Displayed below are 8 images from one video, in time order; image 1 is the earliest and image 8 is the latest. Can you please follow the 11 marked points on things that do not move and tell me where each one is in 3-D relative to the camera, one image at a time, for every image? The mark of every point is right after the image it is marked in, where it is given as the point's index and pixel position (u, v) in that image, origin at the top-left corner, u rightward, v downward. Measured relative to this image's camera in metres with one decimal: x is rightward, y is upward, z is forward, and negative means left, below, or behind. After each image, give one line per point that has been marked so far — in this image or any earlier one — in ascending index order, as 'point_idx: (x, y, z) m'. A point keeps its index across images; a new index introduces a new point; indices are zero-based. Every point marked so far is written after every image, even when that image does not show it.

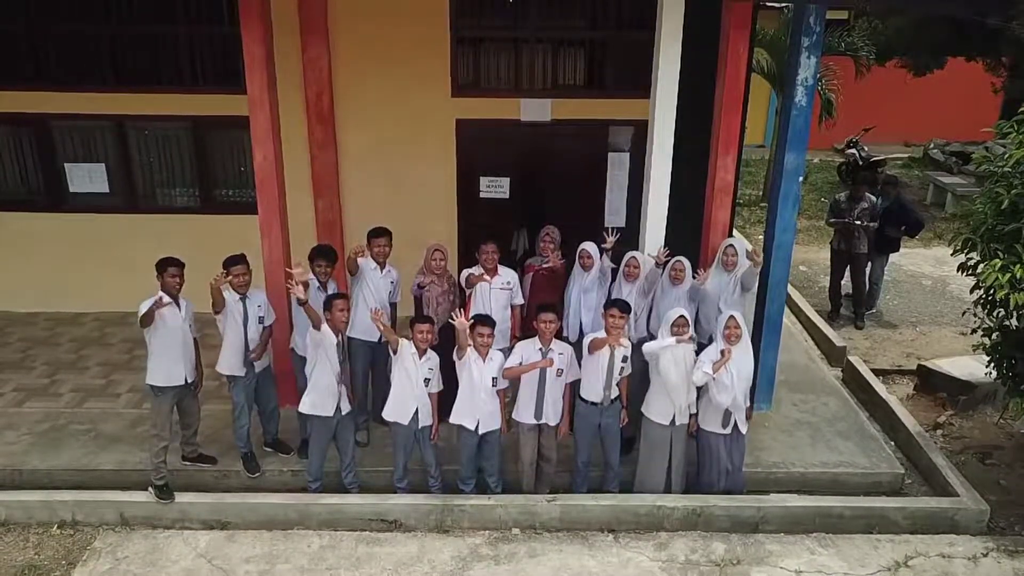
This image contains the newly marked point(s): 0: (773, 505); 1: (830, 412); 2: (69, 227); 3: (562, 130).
0: (+1.1, -0.9, +4.3) m
1: (+1.6, -0.6, +5.3) m
2: (-2.6, +0.4, +6.3) m
3: (+0.3, +0.9, +5.8) m
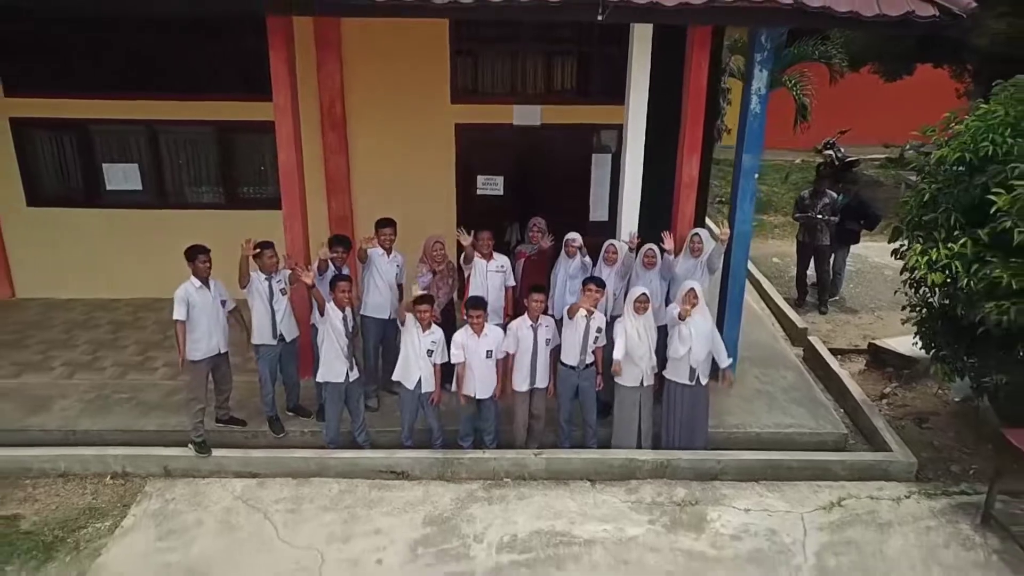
0: (+1.0, -0.8, +5.0) m
1: (+1.5, -0.5, +6.0) m
2: (-2.7, +0.4, +7.0) m
3: (+0.2, +1.0, +6.5) m
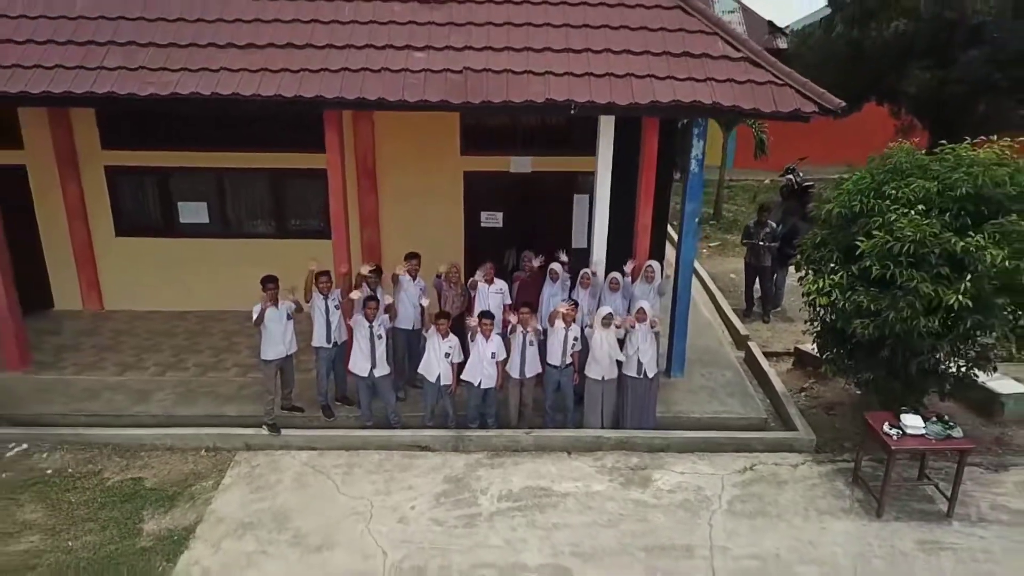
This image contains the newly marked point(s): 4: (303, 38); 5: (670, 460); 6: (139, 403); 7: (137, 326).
0: (+1.0, -0.9, +6.6) m
1: (+1.5, -0.6, +7.6) m
2: (-2.7, +0.3, +8.6) m
3: (+0.2, +0.9, +8.1) m
4: (-1.3, +1.5, +6.5) m
5: (+1.0, -1.0, +6.5) m
6: (-2.5, -0.8, +7.2) m
7: (-3.1, -0.3, +8.6) m
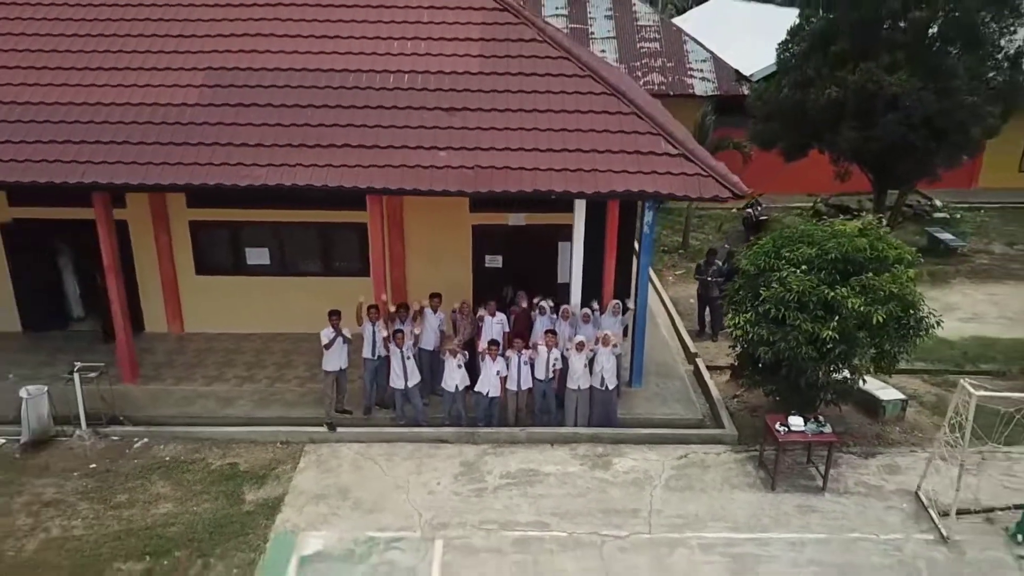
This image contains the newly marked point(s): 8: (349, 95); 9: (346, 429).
0: (+1.0, -1.2, +8.9) m
1: (+1.5, -0.9, +9.9) m
2: (-2.7, 0.0, +10.9) m
3: (+0.2, +0.6, +10.4) m
4: (-1.3, +1.2, +8.7) m
5: (+0.9, -1.3, +8.7) m
6: (-2.6, -1.1, +9.4) m
7: (-3.1, -0.6, +10.9) m
8: (-1.4, +1.7, +9.1) m
9: (-1.4, -1.2, +9.0) m
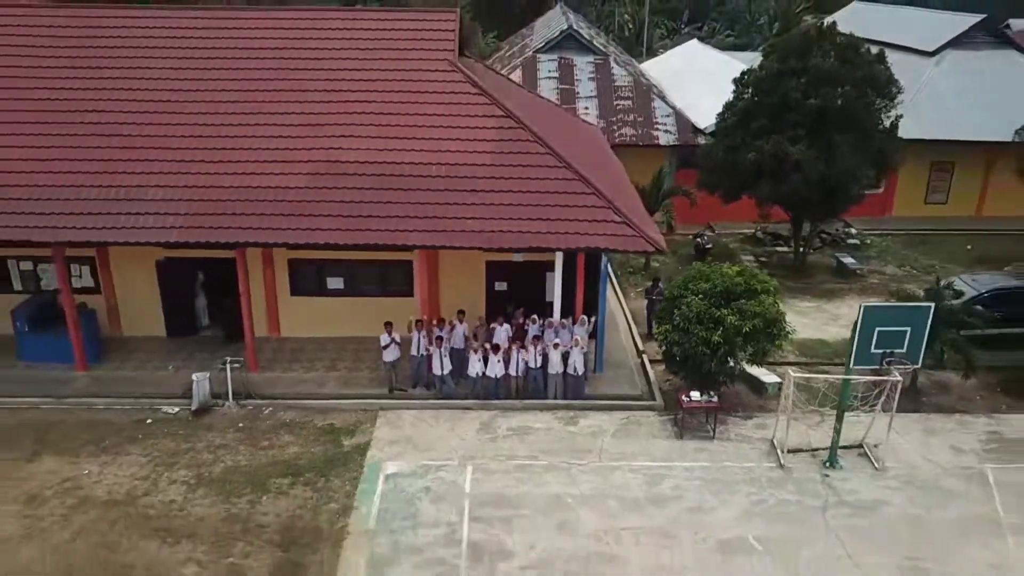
0: (+1.0, -1.5, +13.4) m
1: (+1.5, -1.2, +14.4) m
2: (-2.7, -0.2, +15.4) m
3: (+0.2, +0.3, +14.9) m
4: (-1.3, +1.0, +13.2) m
5: (+1.0, -1.6, +13.2) m
6: (-2.5, -1.3, +14.0) m
7: (-3.1, -0.8, +15.4) m
8: (-1.4, +1.4, +13.6) m
9: (-1.4, -1.4, +13.5) m
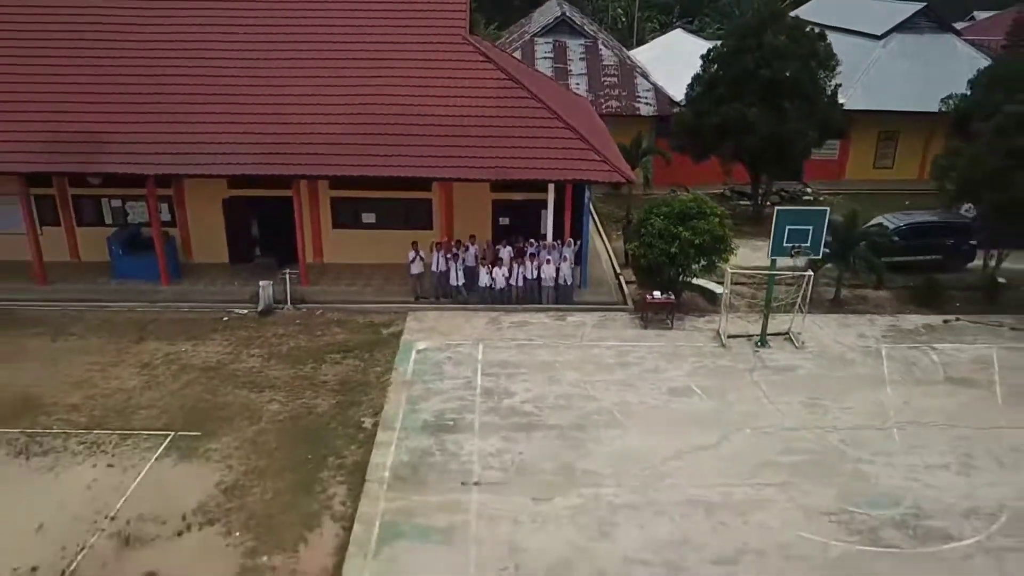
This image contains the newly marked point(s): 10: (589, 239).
0: (+1.0, -0.3, +16.8) m
1: (+1.5, 0.0, +17.8) m
2: (-2.7, +1.0, +18.7) m
3: (+0.3, +1.5, +18.3) m
4: (-1.2, +2.1, +16.6) m
5: (+1.0, -0.4, +16.6) m
6: (-2.5, -0.1, +17.3) m
7: (-3.0, +0.3, +18.8) m
8: (-1.4, +2.6, +17.0) m
9: (-1.4, -0.3, +16.9) m
10: (+1.3, +0.8, +17.3) m
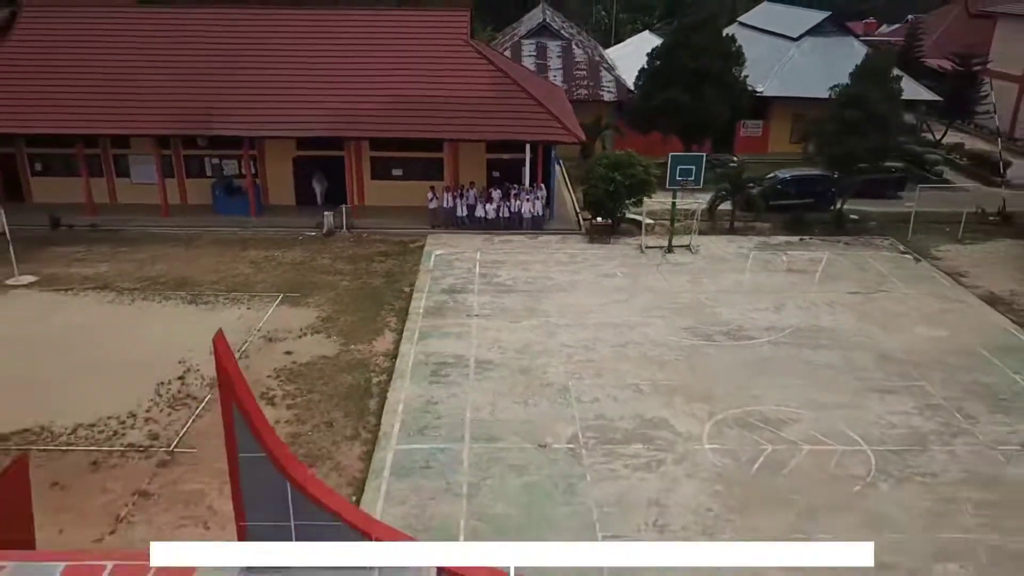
0: (+0.8, +1.3, +23.9) m
1: (+1.3, +1.6, +24.9) m
2: (-2.9, +2.5, +25.9) m
3: (0.0, +3.1, +25.4) m
4: (-1.5, +3.7, +23.7) m
5: (+0.7, +1.2, +23.8) m
6: (-2.8, +1.4, +24.4) m
7: (-3.3, +1.9, +25.9) m
8: (-1.6, +4.2, +24.1) m
9: (-1.6, +1.3, +24.0) m
10: (+1.0, +2.4, +24.4) m
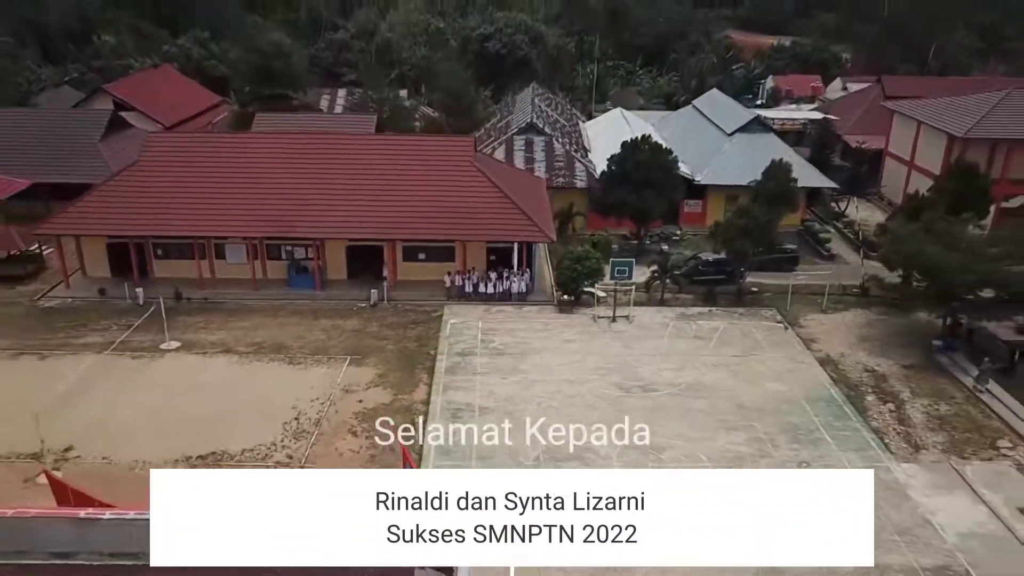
0: (+0.5, -0.5, +33.4) m
1: (+1.0, -0.2, +34.4) m
2: (-3.2, +0.8, +35.4) m
3: (-0.3, +1.3, +34.9) m
4: (-1.7, +2.0, +33.2) m
5: (+0.5, -0.6, +33.3) m
6: (-3.0, -0.3, +33.9) m
7: (-3.5, +0.2, +35.4) m
8: (-1.9, +2.4, +33.6) m
9: (-1.9, -0.4, +33.5) m
10: (+0.8, +0.6, +33.9) m
